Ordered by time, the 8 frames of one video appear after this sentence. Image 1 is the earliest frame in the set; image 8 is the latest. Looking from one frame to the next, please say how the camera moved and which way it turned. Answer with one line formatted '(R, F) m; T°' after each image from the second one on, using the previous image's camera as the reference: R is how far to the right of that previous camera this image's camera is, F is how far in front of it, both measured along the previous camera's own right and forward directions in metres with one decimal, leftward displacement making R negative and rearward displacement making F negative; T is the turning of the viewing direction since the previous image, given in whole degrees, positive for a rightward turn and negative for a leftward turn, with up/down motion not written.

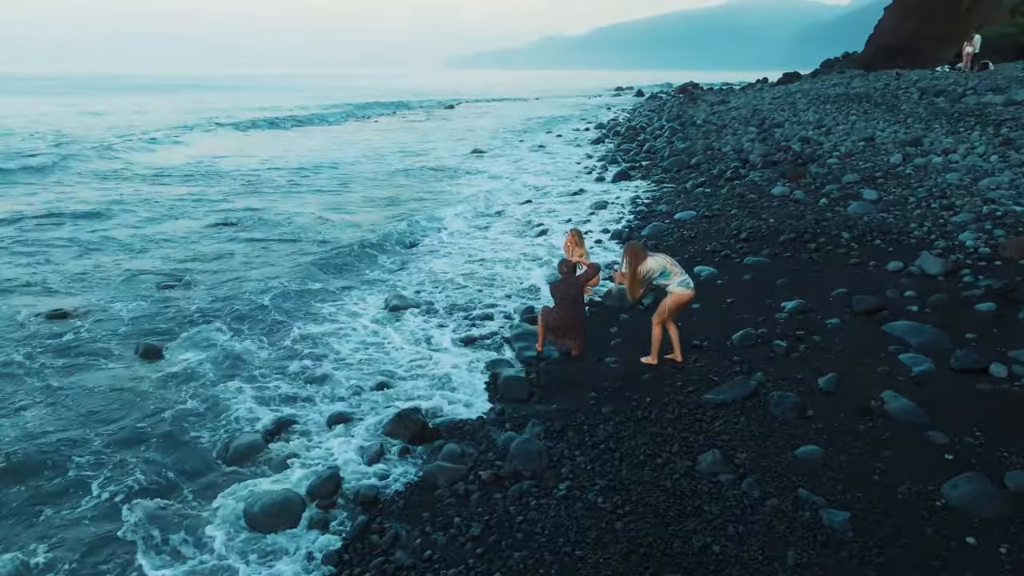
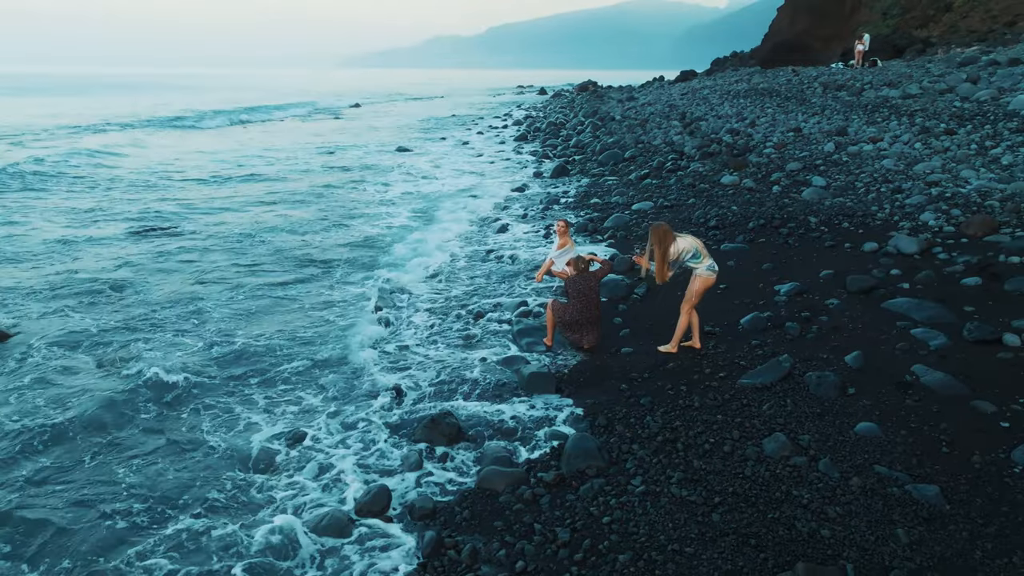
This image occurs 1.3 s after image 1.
(-1.1, +0.4) m; +8°
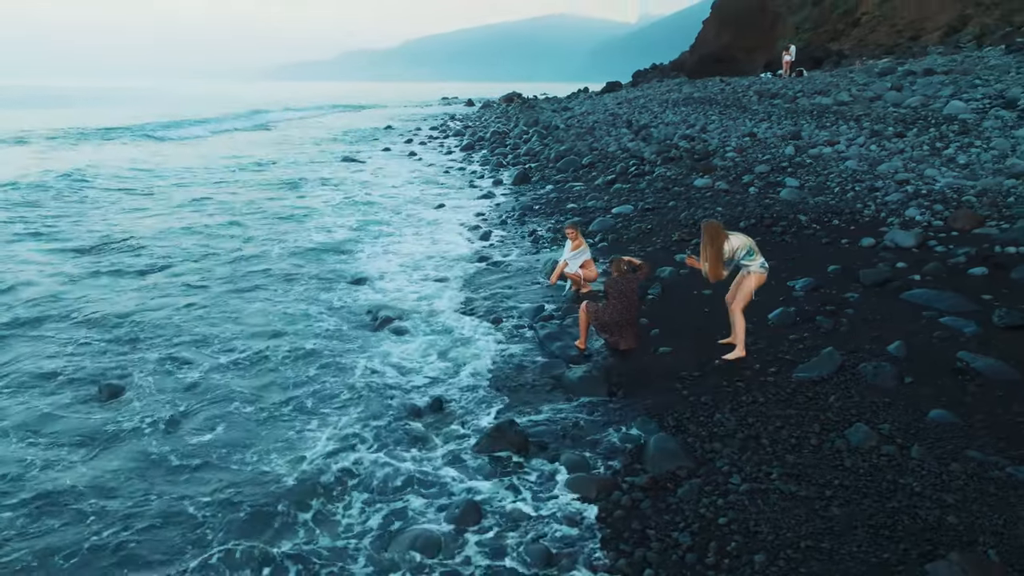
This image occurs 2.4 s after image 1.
(-1.1, +0.3) m; +6°
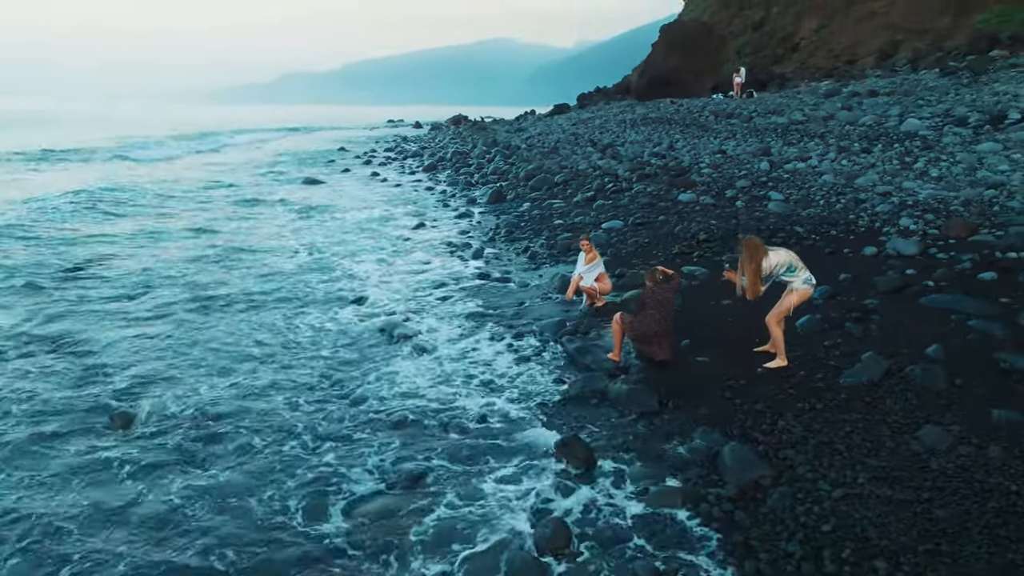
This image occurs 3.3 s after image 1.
(-0.9, +0.2) m; +4°
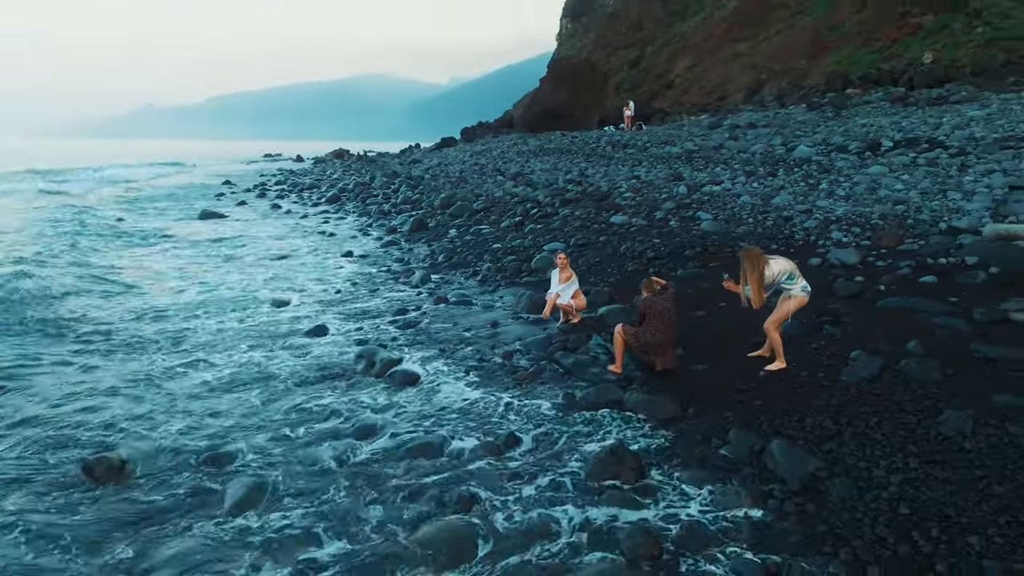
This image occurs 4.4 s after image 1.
(-1.2, +0.2) m; +9°
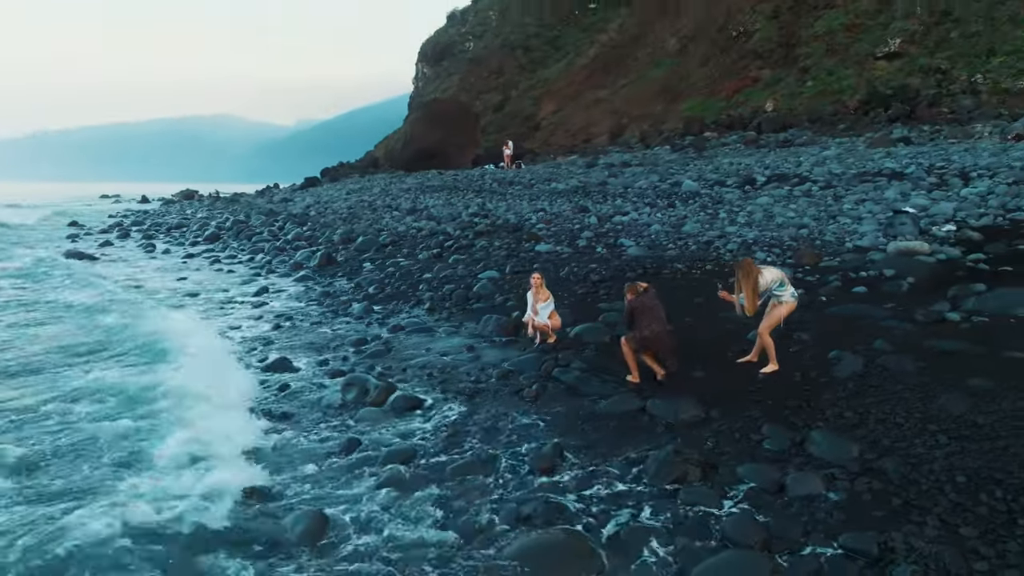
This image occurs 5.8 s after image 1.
(-1.5, +0.2) m; +11°
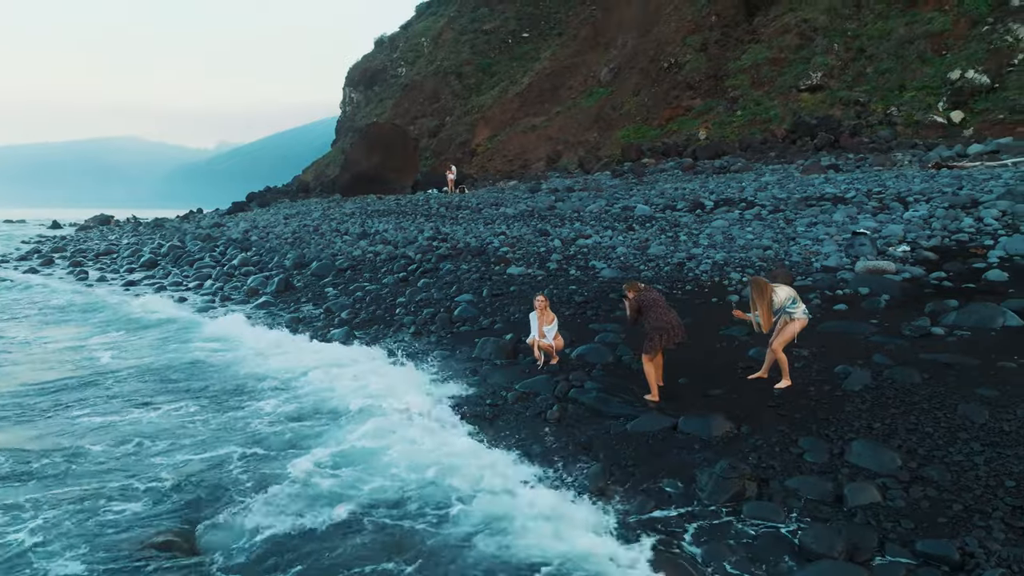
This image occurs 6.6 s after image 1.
(-0.9, +0.1) m; +6°
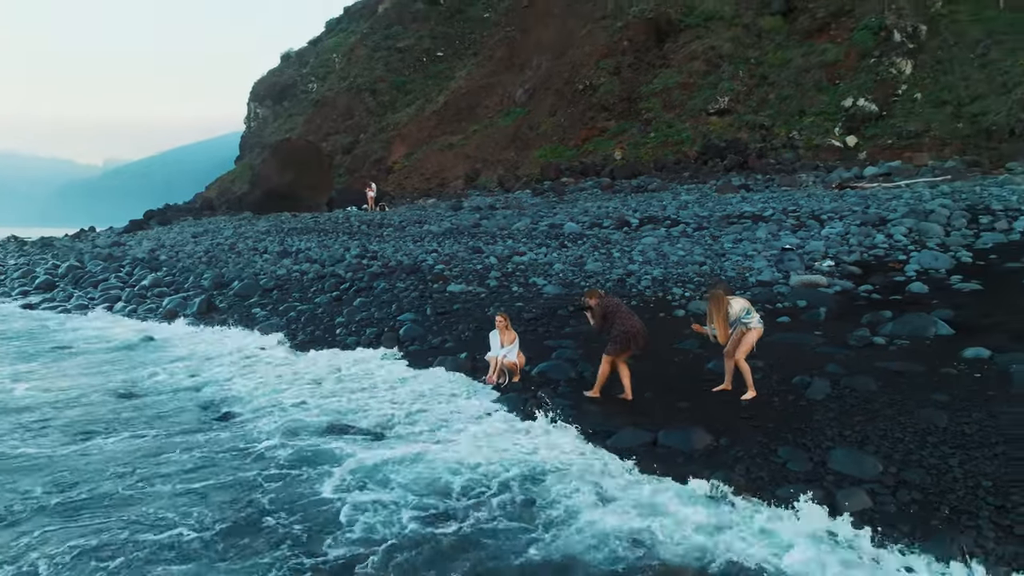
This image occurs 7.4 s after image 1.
(-0.6, +0.2) m; +7°
